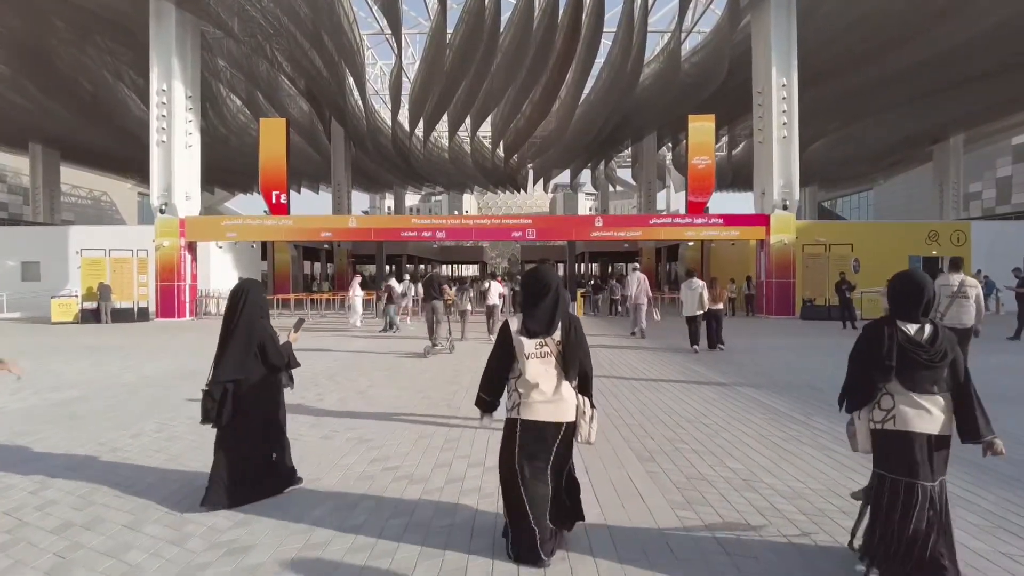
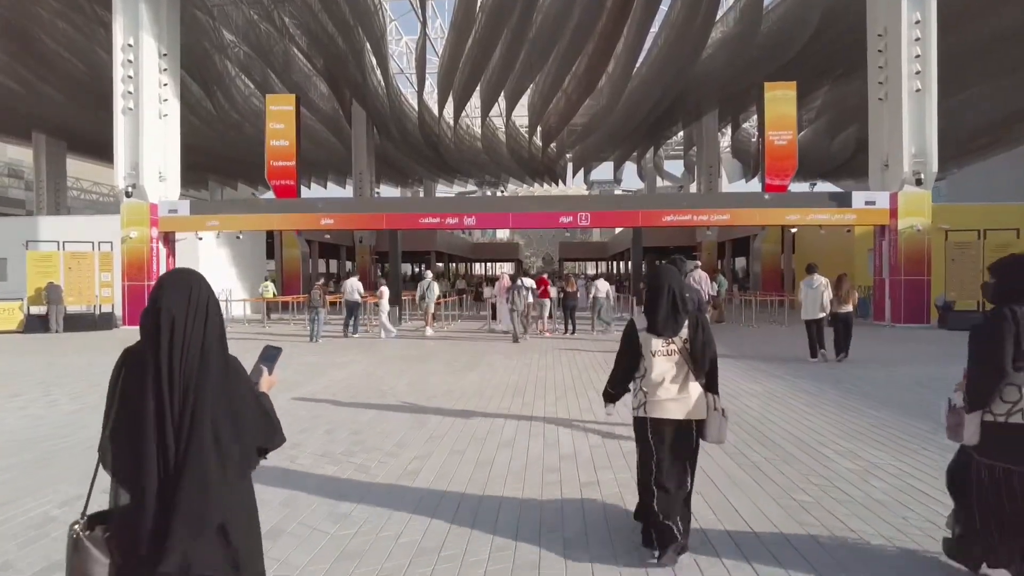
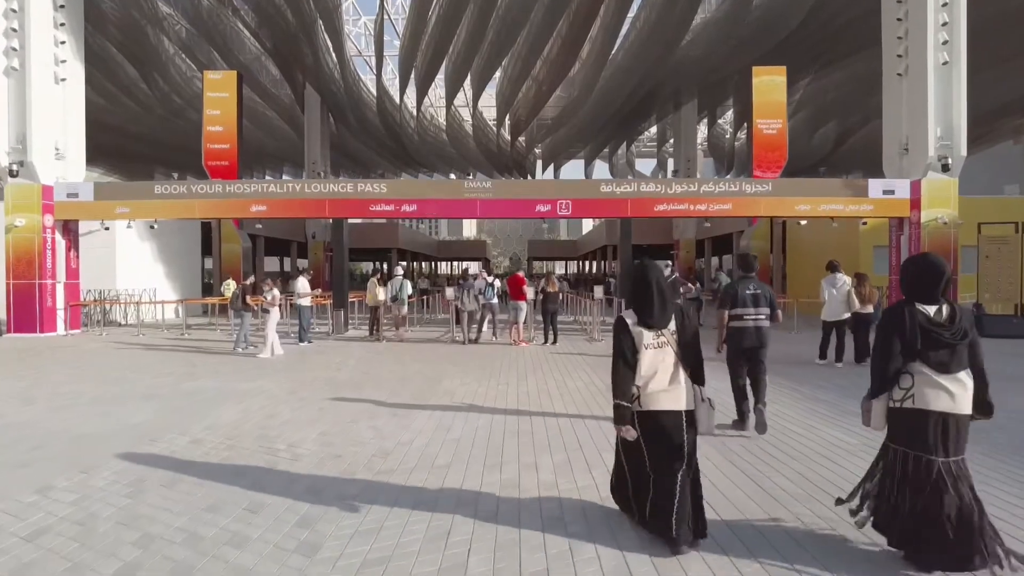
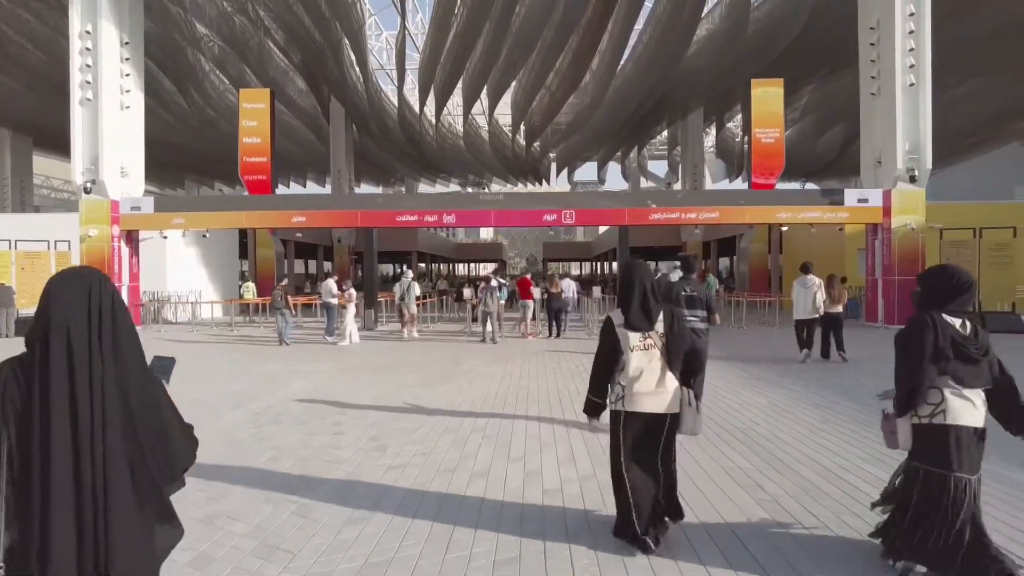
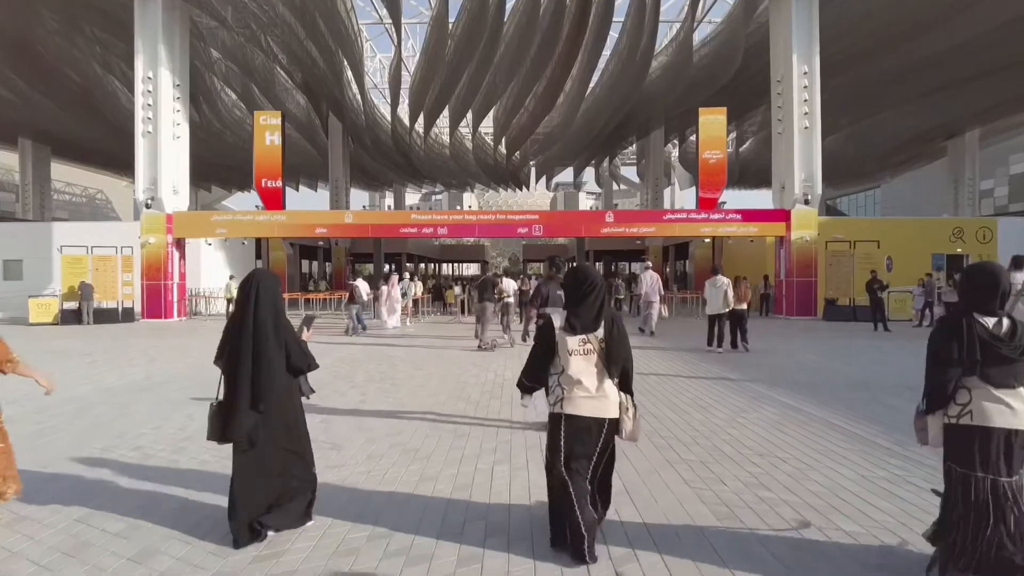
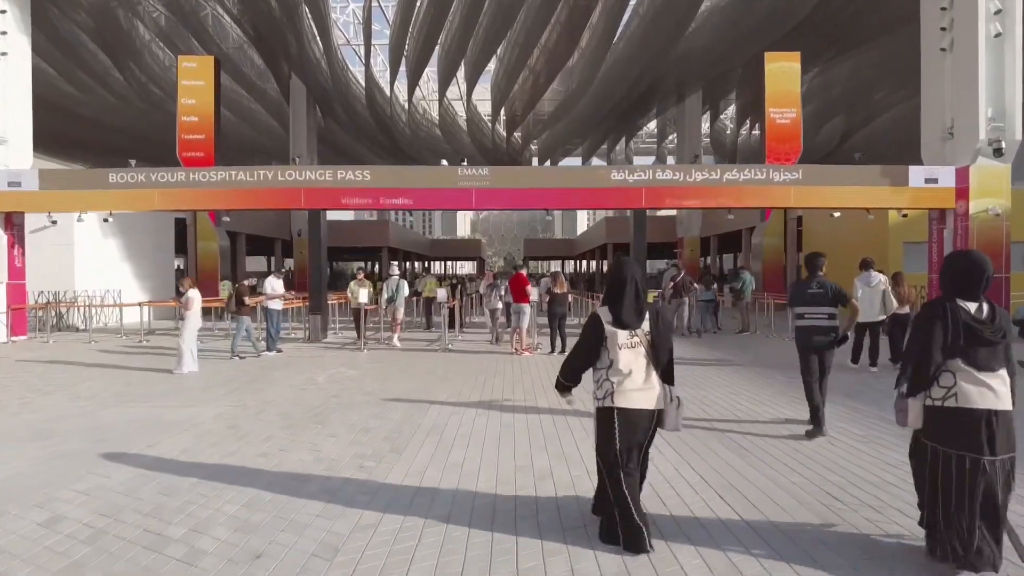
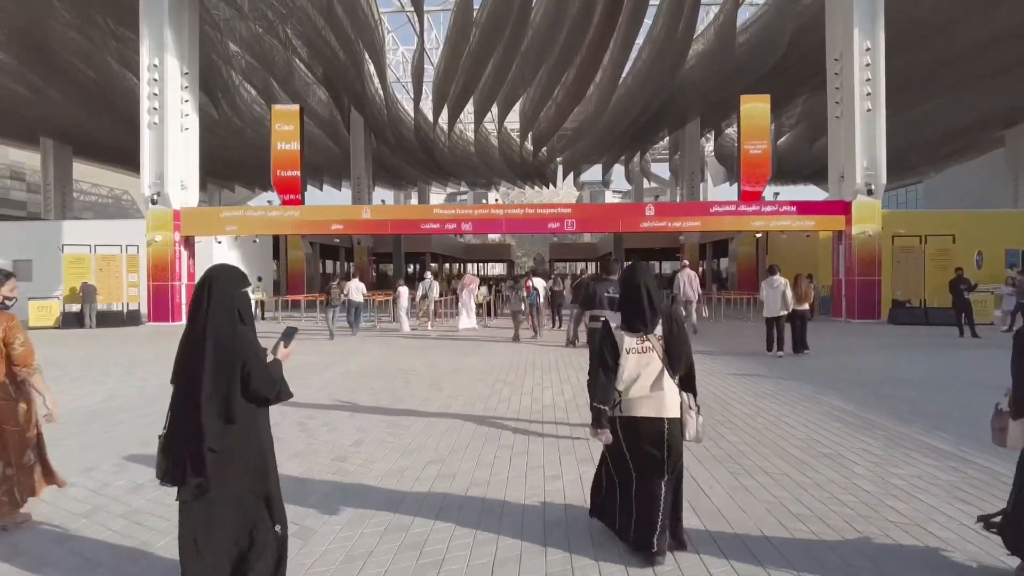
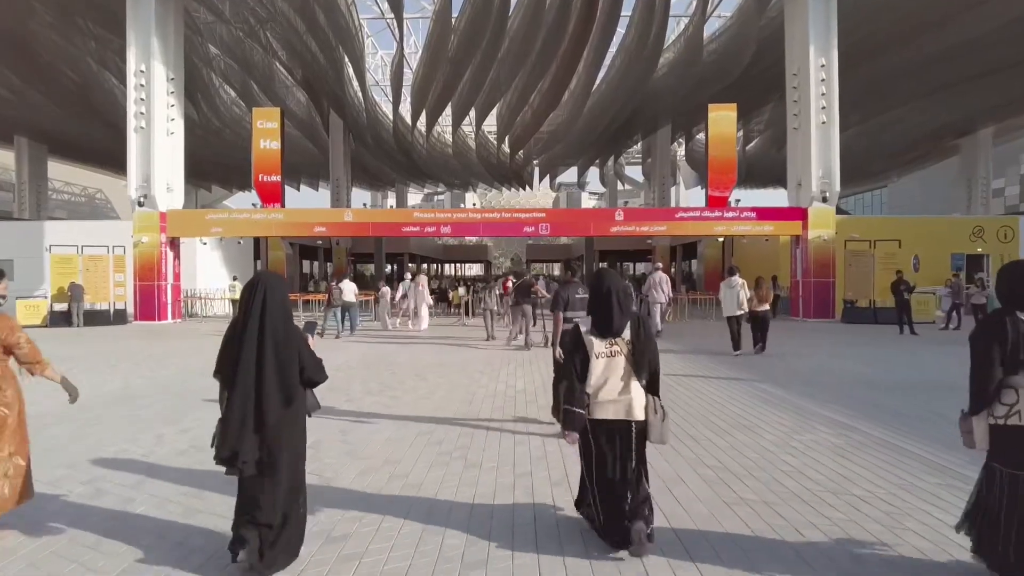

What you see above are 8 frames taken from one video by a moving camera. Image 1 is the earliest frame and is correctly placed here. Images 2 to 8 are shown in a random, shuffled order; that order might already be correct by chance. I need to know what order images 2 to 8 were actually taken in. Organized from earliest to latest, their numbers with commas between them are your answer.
5, 8, 7, 2, 4, 3, 6
